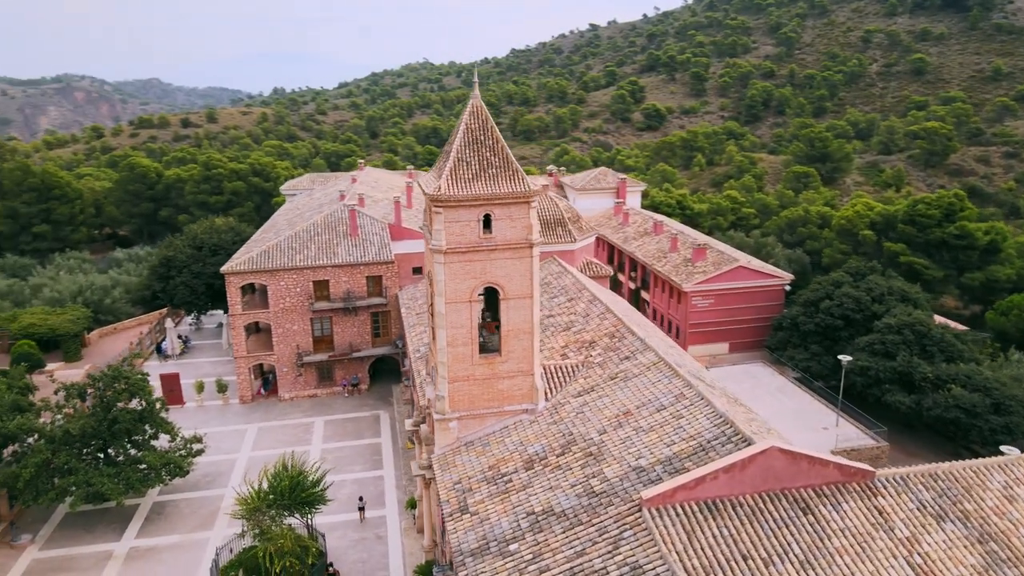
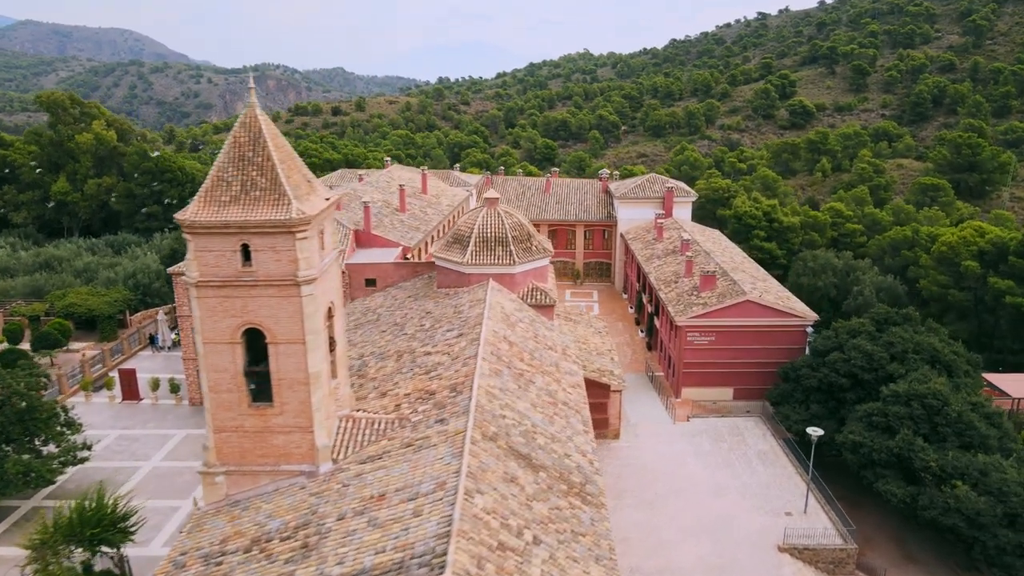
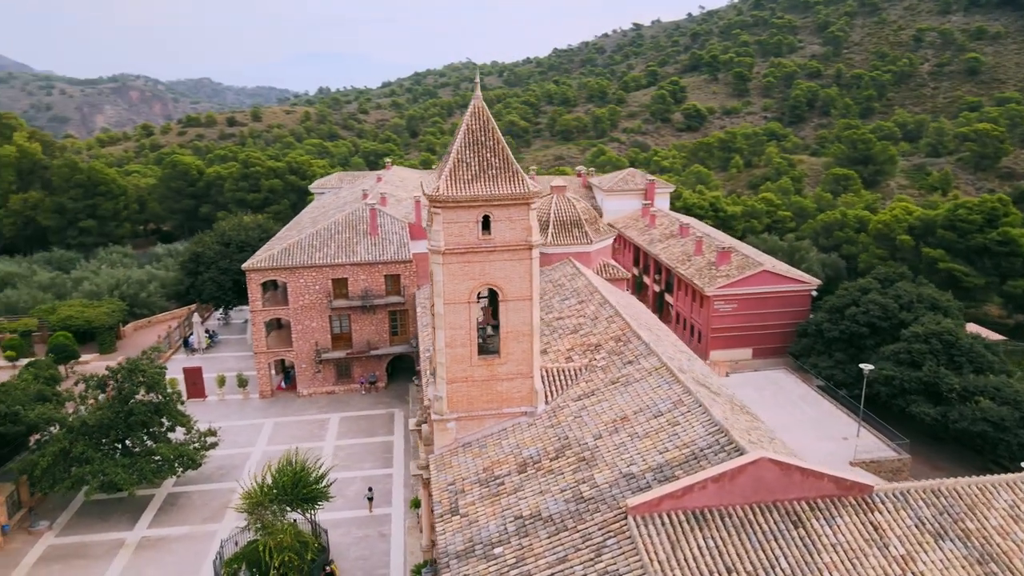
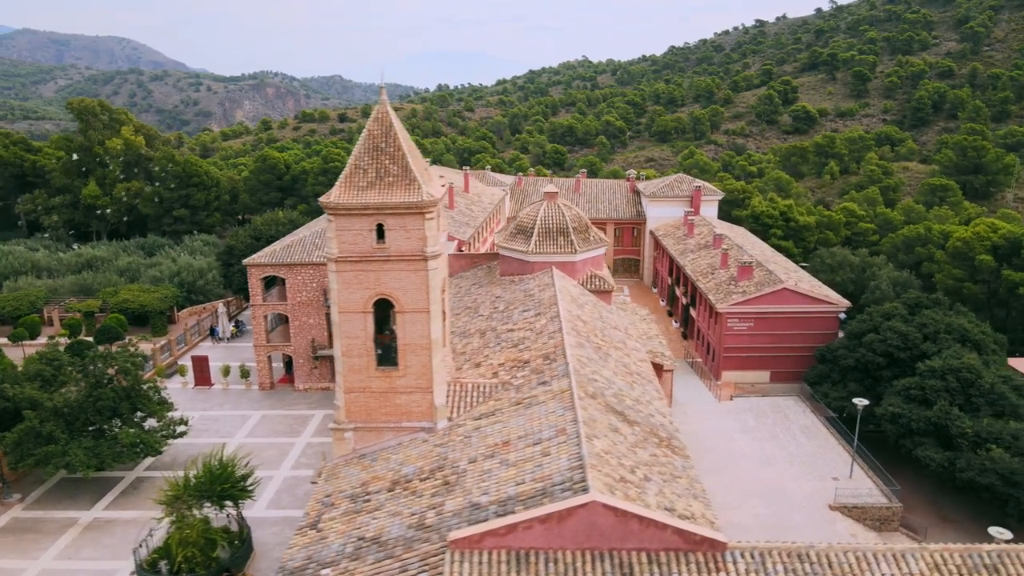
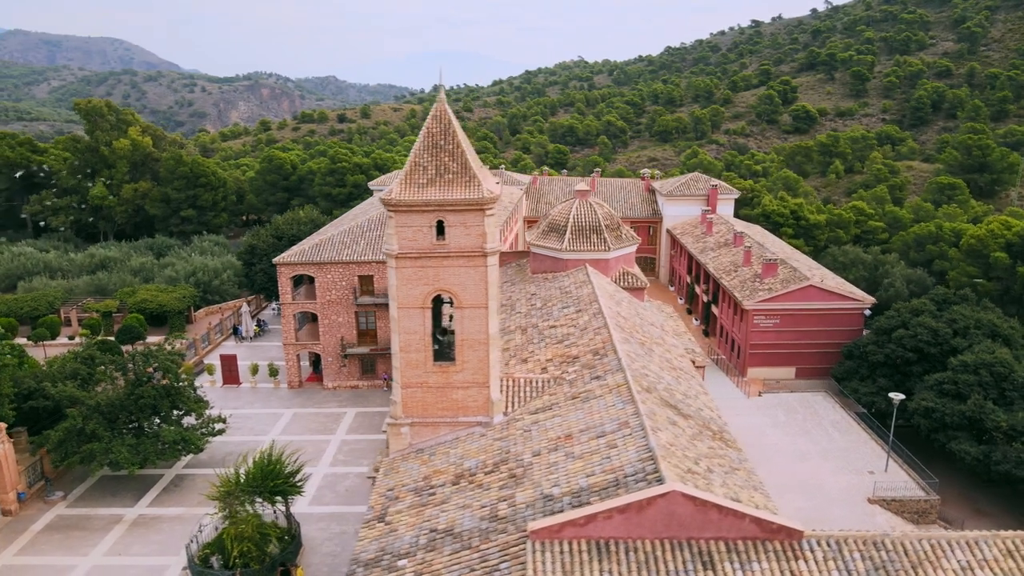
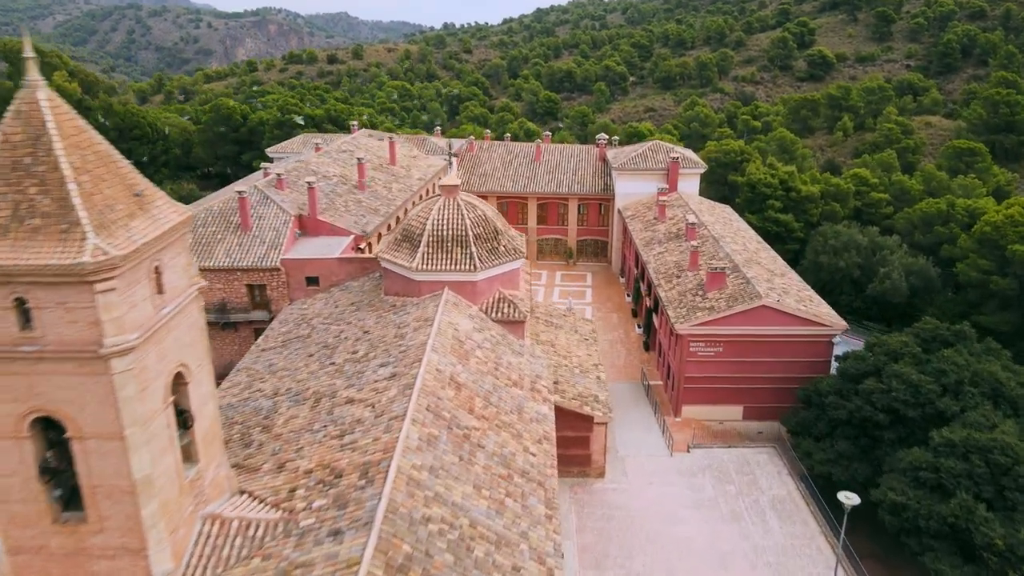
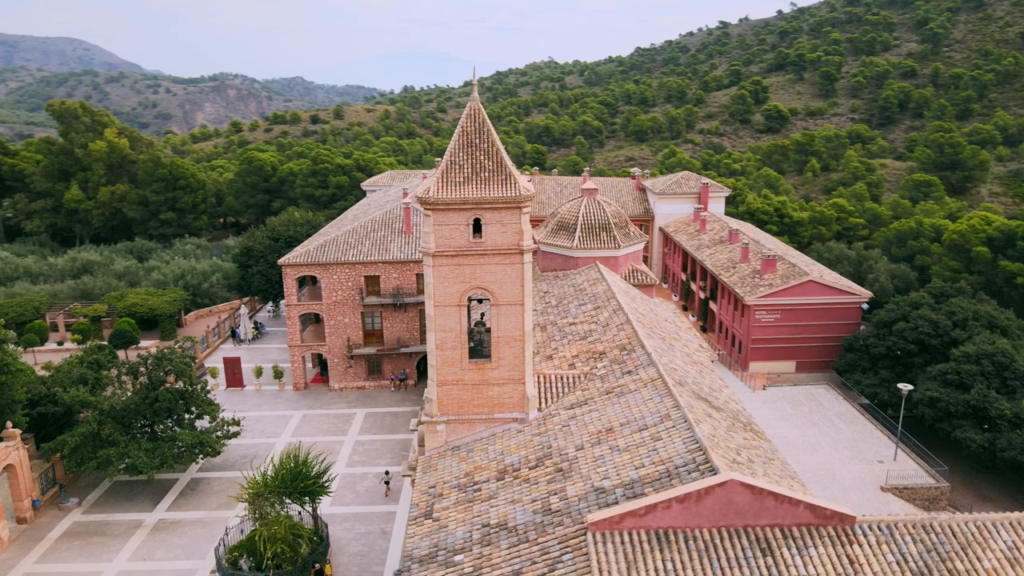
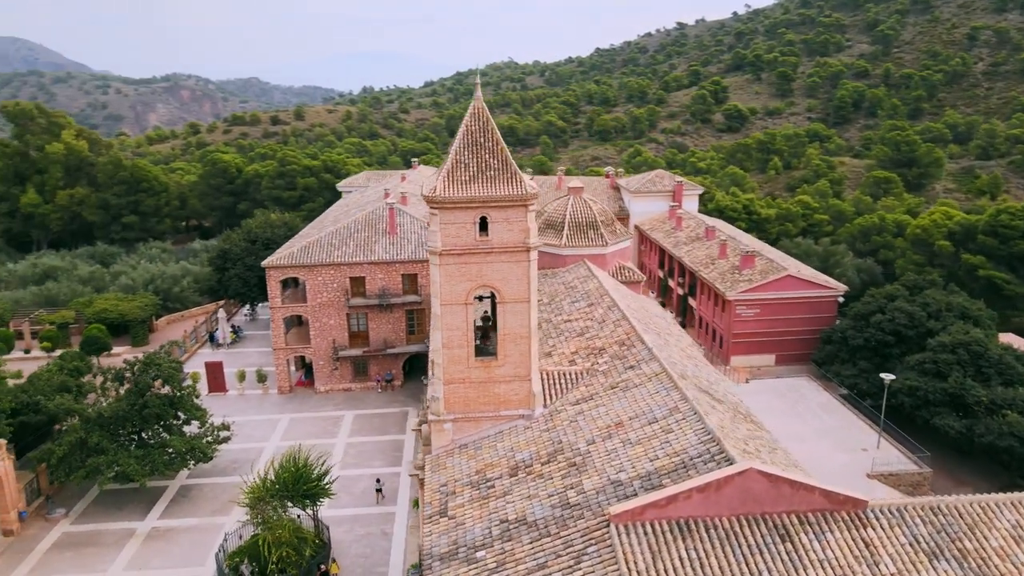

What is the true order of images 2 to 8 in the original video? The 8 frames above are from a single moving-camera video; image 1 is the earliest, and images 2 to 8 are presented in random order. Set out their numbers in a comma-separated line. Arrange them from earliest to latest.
3, 8, 7, 5, 4, 2, 6
